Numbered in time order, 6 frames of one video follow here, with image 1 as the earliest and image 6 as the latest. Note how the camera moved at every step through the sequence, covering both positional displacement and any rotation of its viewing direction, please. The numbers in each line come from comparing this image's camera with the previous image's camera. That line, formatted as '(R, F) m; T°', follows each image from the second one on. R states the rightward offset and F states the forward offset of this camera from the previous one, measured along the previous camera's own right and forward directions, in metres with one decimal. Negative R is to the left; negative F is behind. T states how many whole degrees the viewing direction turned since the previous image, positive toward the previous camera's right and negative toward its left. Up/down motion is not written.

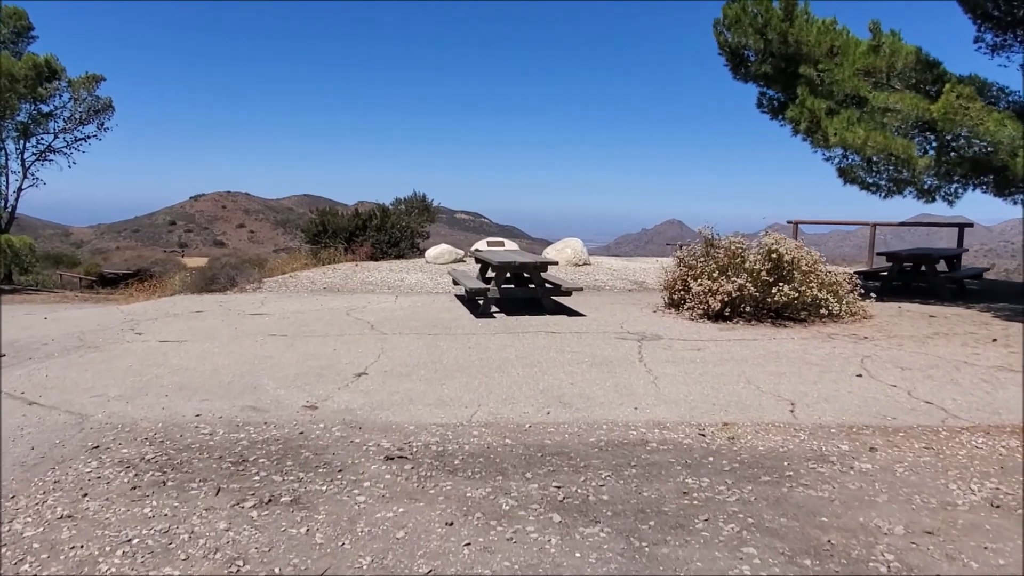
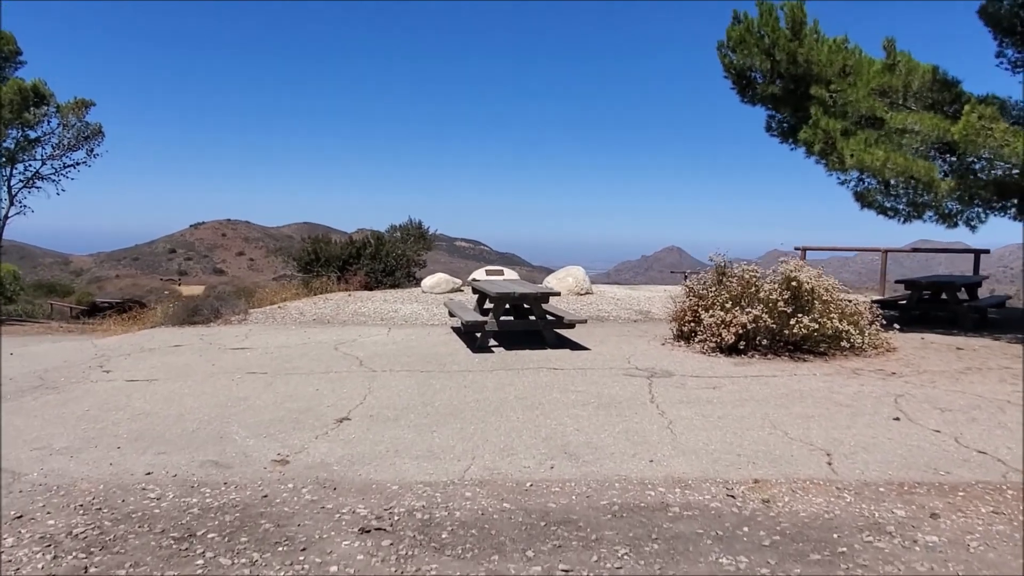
(0.0, +0.6) m; 0°
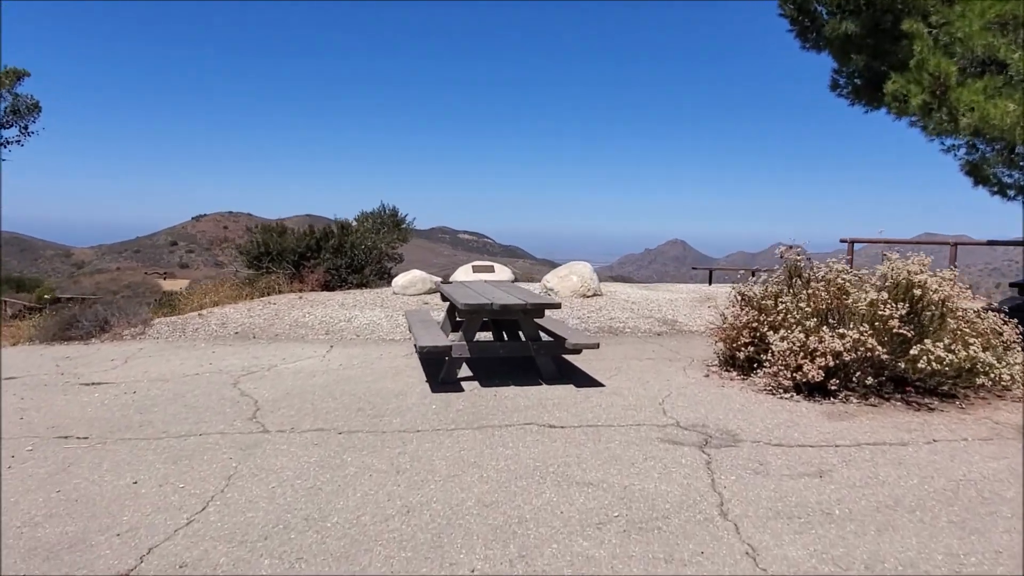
(+0.2, +2.7) m; 0°
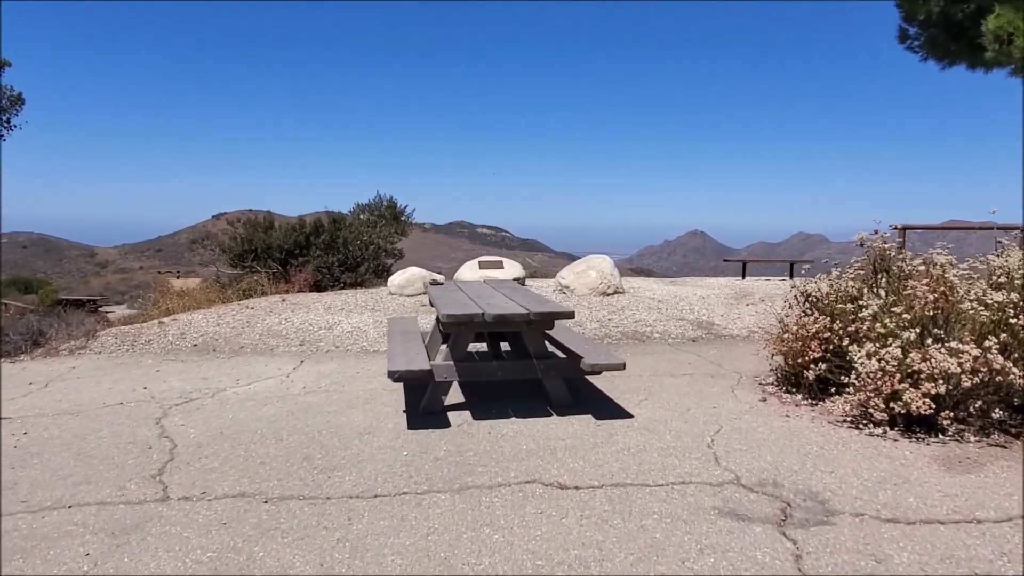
(+0.1, +1.4) m; -1°
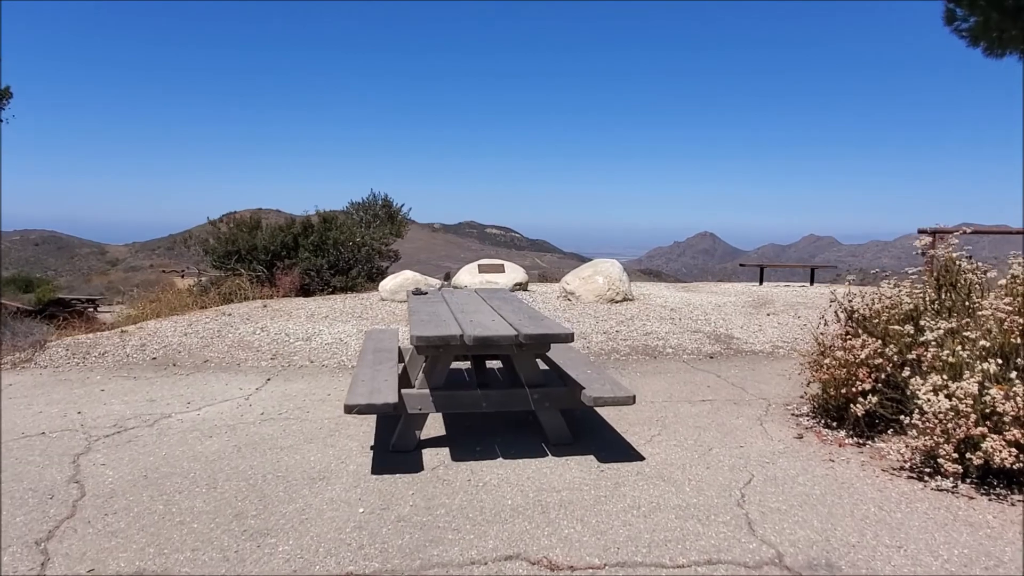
(+0.1, +0.8) m; -1°
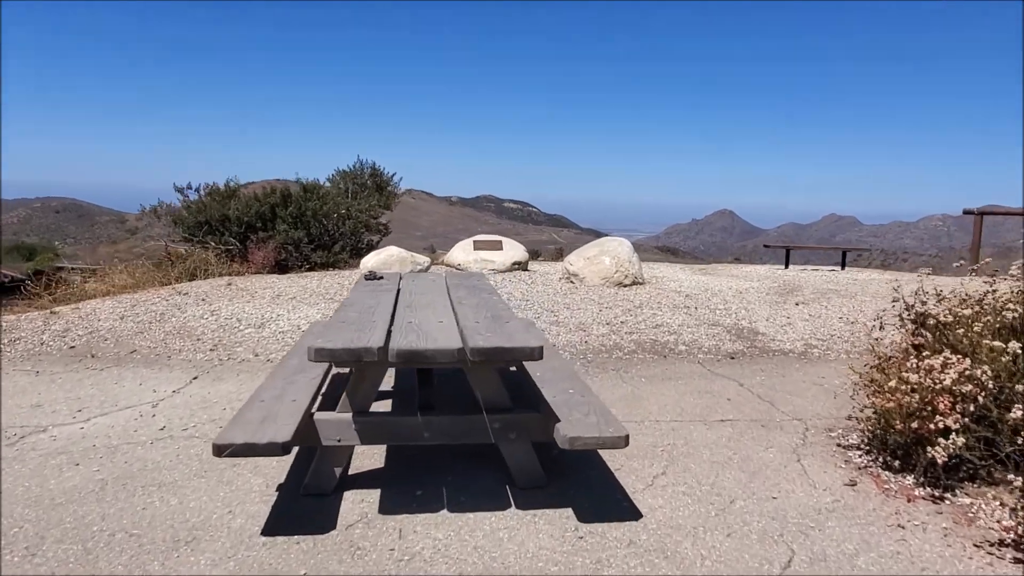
(+0.2, +1.1) m; -1°
